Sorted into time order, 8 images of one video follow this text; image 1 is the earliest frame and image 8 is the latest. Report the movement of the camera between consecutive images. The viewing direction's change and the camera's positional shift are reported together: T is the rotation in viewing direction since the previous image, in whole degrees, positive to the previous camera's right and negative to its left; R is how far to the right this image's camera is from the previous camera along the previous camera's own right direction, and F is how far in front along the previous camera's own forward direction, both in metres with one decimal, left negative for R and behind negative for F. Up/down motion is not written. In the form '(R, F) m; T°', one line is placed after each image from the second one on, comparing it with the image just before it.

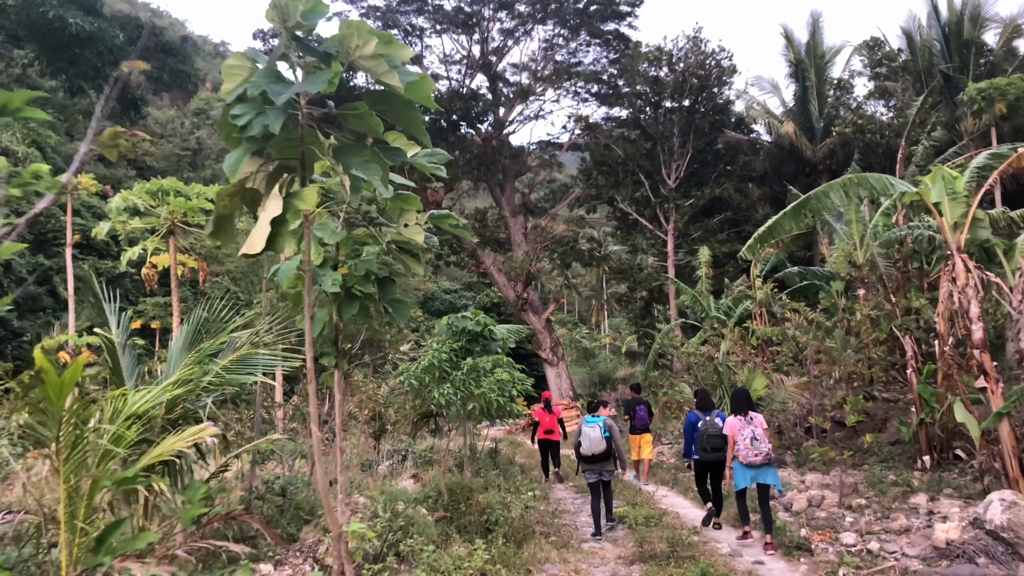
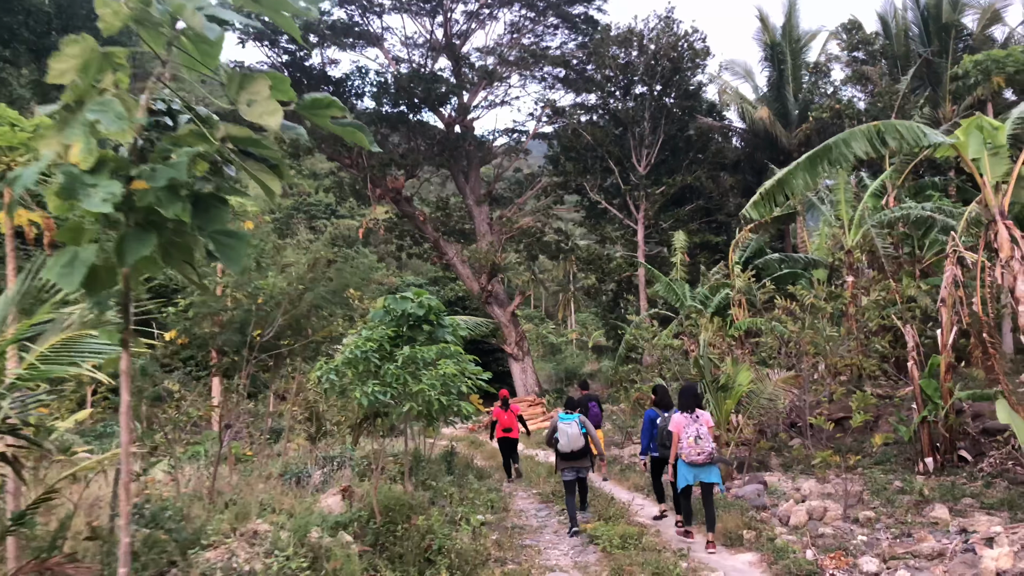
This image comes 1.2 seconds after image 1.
(+0.1, +1.0) m; +2°
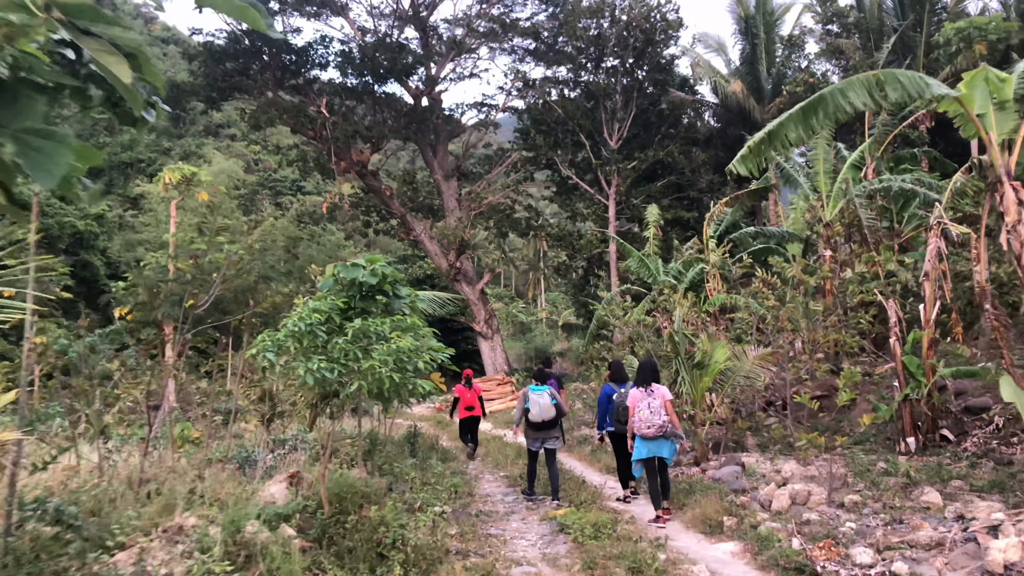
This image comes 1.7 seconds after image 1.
(0.0, +0.4) m; +2°
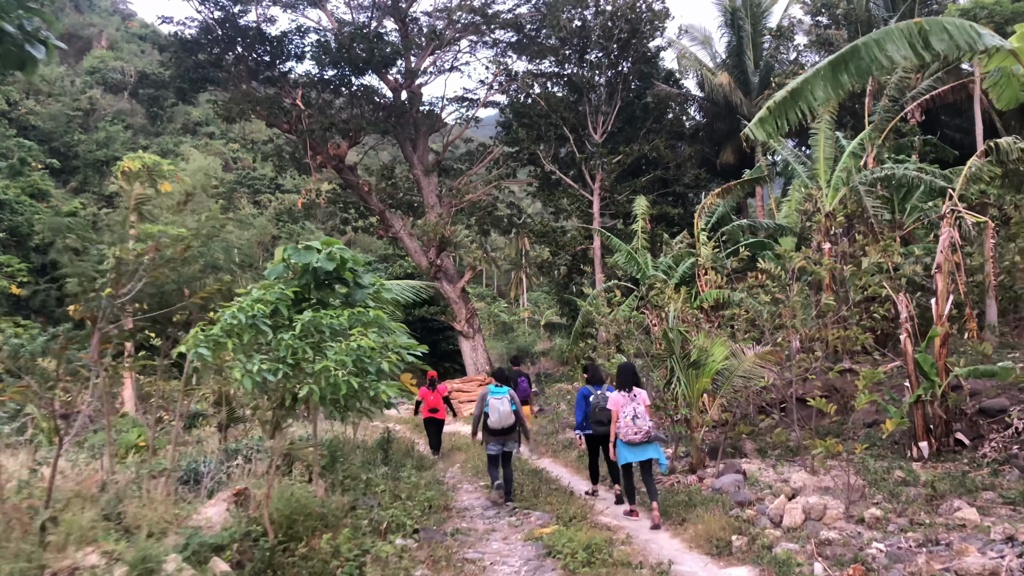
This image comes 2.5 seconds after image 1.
(0.0, +0.6) m; +1°
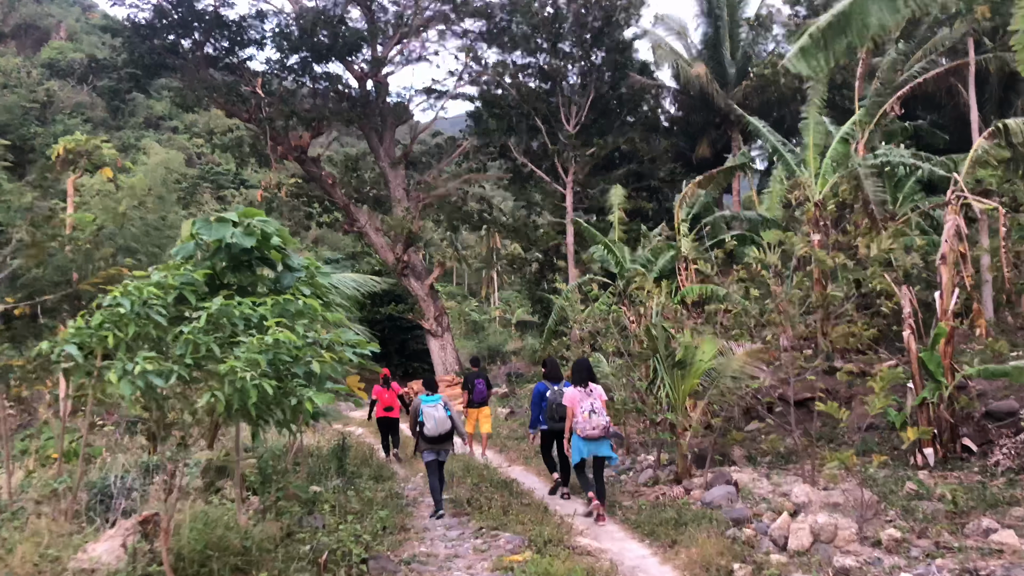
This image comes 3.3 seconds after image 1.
(0.0, +0.7) m; +2°
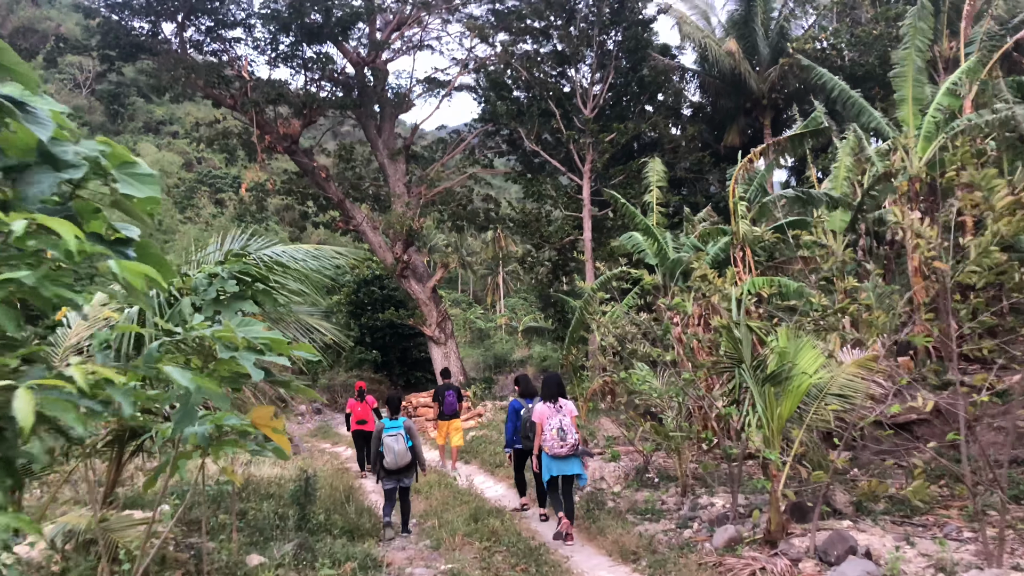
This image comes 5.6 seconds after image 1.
(-0.1, +1.8) m; 0°
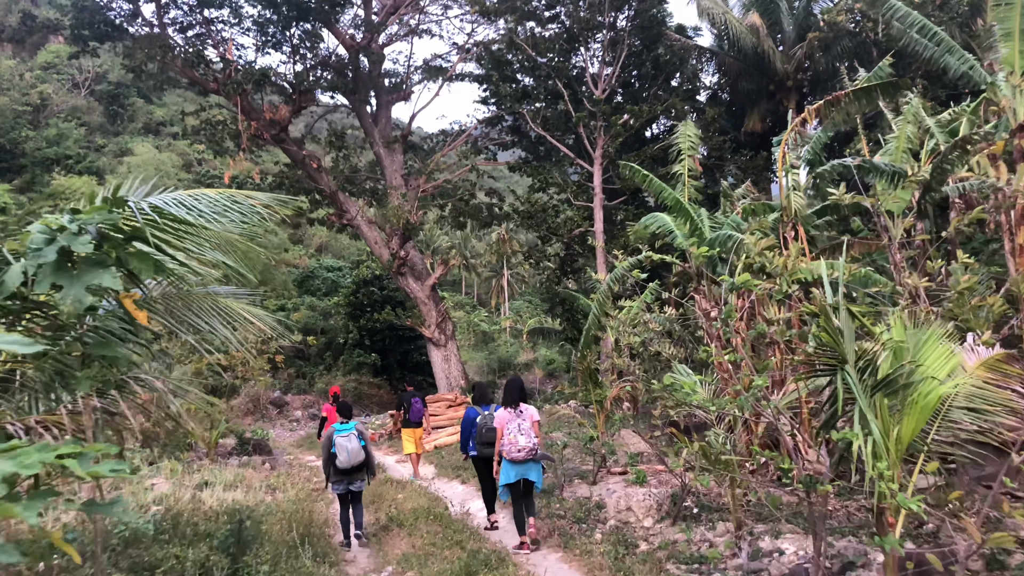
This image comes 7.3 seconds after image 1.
(0.0, +1.3) m; 0°
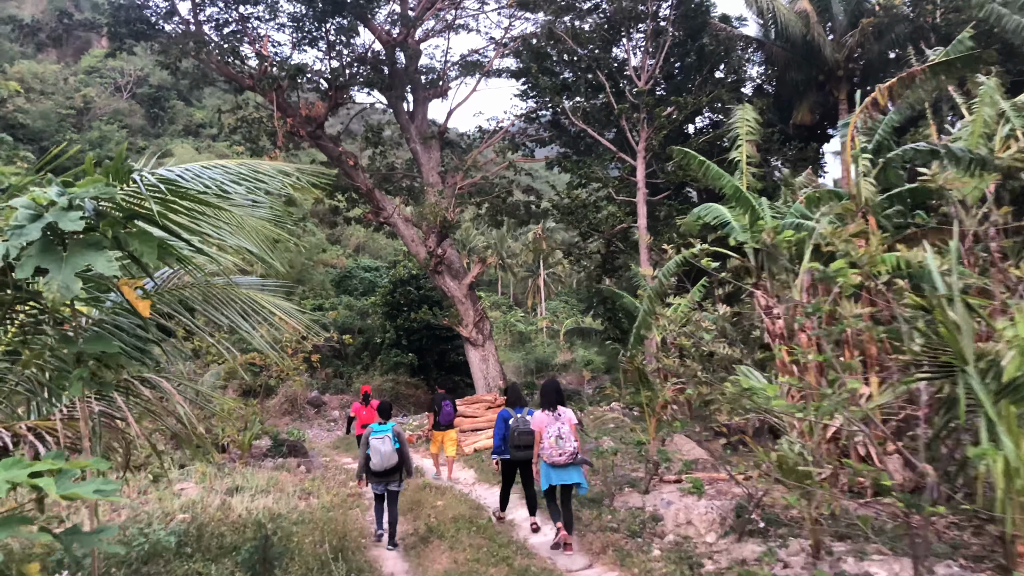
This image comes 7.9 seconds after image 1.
(-0.1, +0.4) m; -2°
